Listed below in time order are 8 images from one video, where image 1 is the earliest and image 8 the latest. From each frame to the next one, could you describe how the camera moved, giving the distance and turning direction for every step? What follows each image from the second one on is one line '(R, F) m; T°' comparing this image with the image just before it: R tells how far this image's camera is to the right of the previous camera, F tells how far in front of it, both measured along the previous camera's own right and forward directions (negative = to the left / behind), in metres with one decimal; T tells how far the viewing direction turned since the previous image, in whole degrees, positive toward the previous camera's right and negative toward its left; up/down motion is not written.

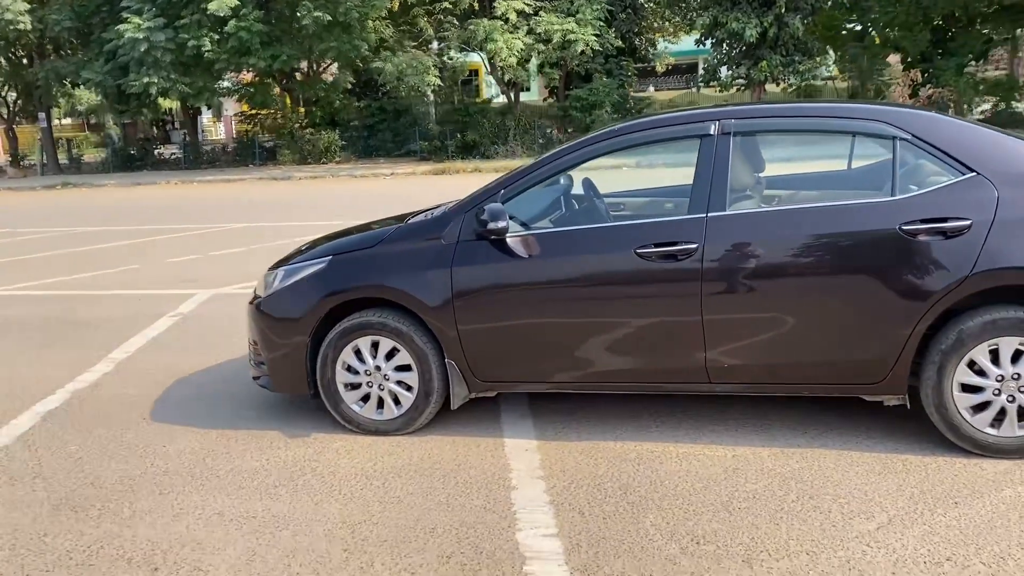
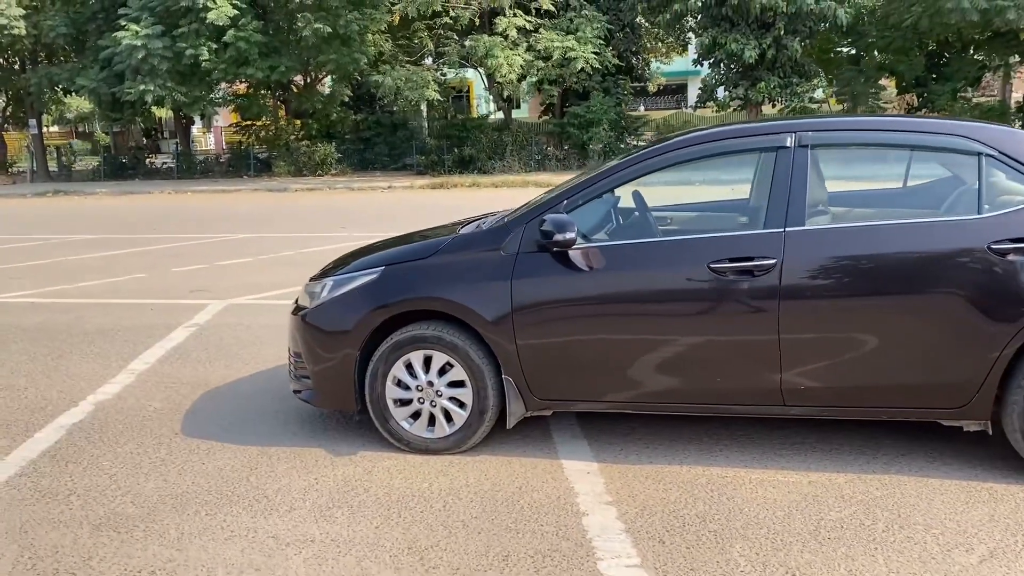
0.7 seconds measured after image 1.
(-0.4, +0.2) m; +1°
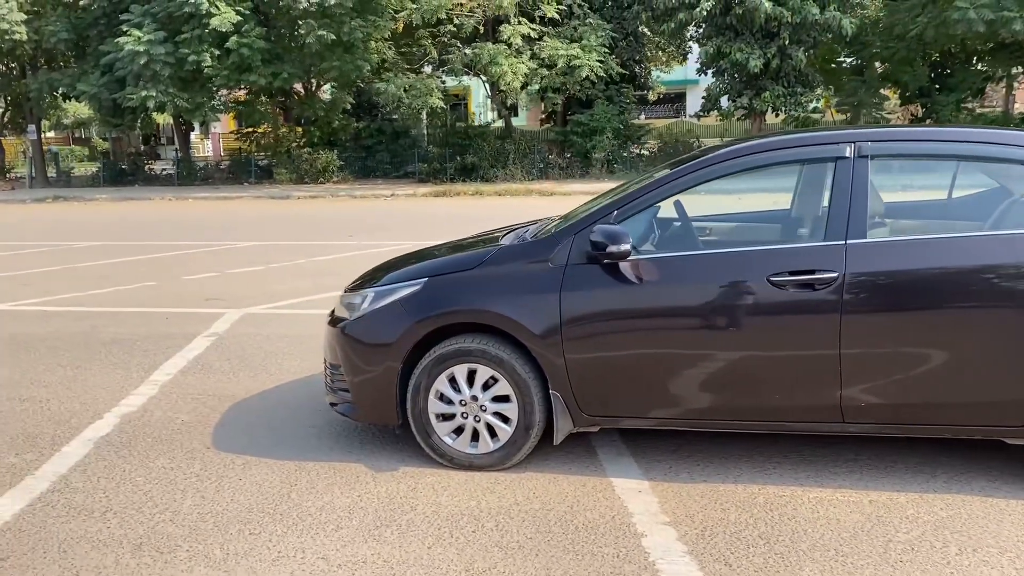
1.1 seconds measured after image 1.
(-0.2, +0.1) m; 0°
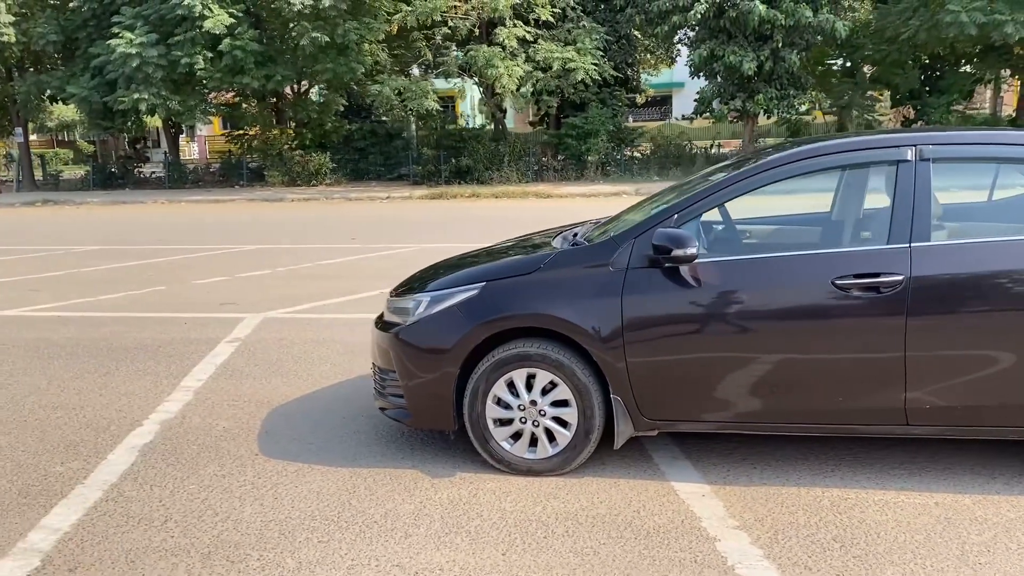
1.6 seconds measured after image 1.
(-0.3, 0.0) m; +1°
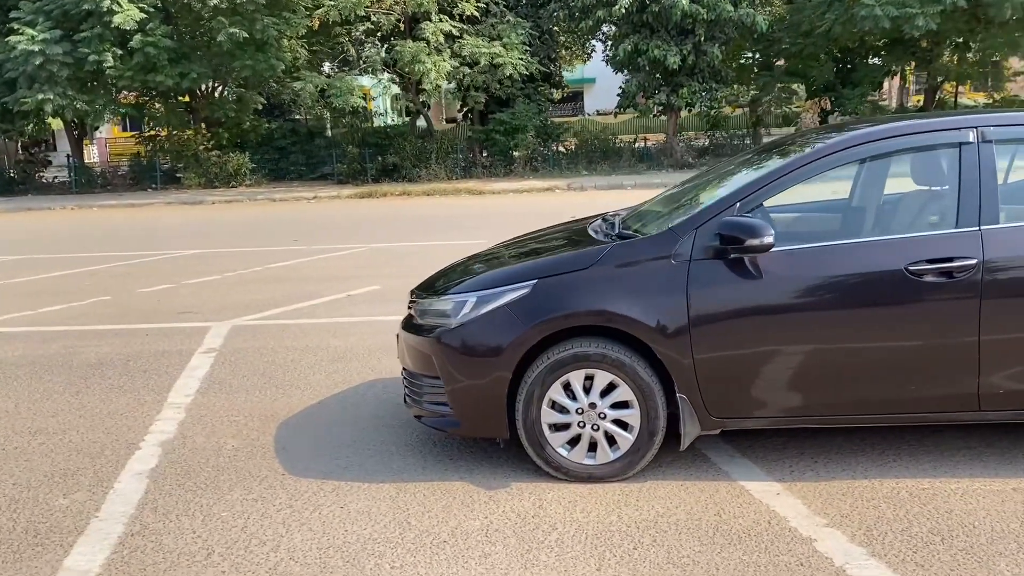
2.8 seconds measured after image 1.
(-0.6, +0.3) m; +6°
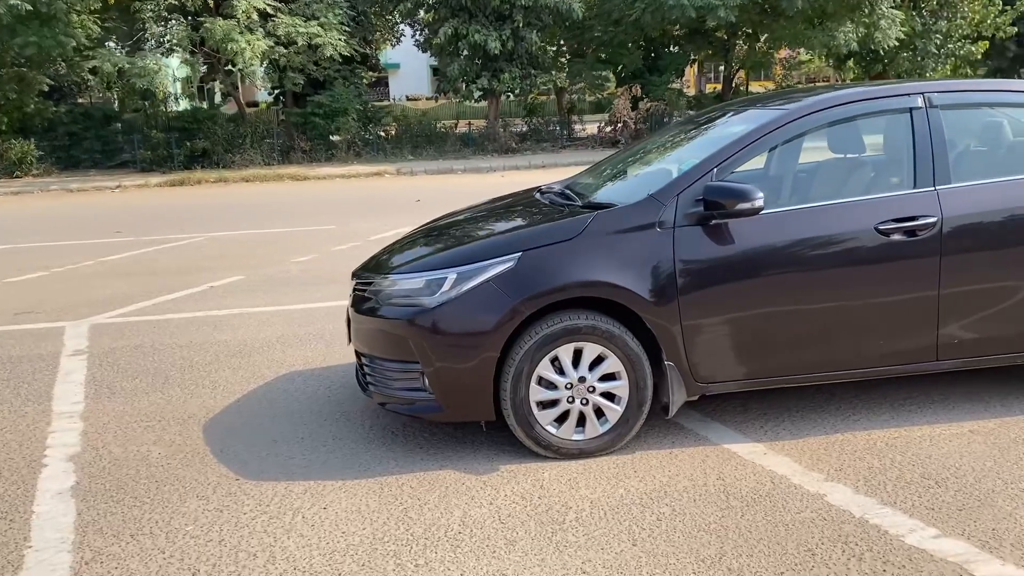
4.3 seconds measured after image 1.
(-0.7, +0.3) m; +13°
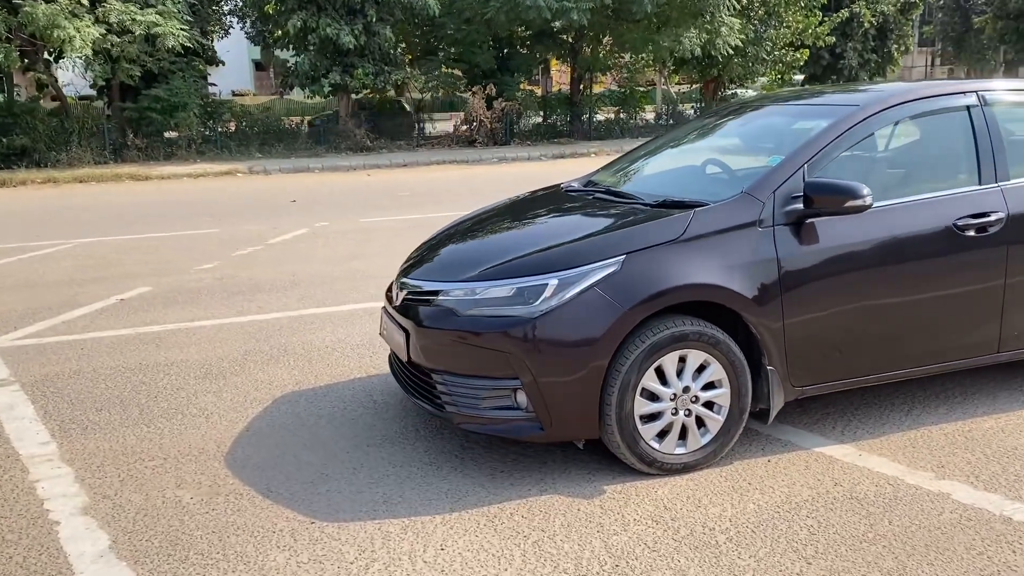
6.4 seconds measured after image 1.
(-1.1, +0.4) m; +11°
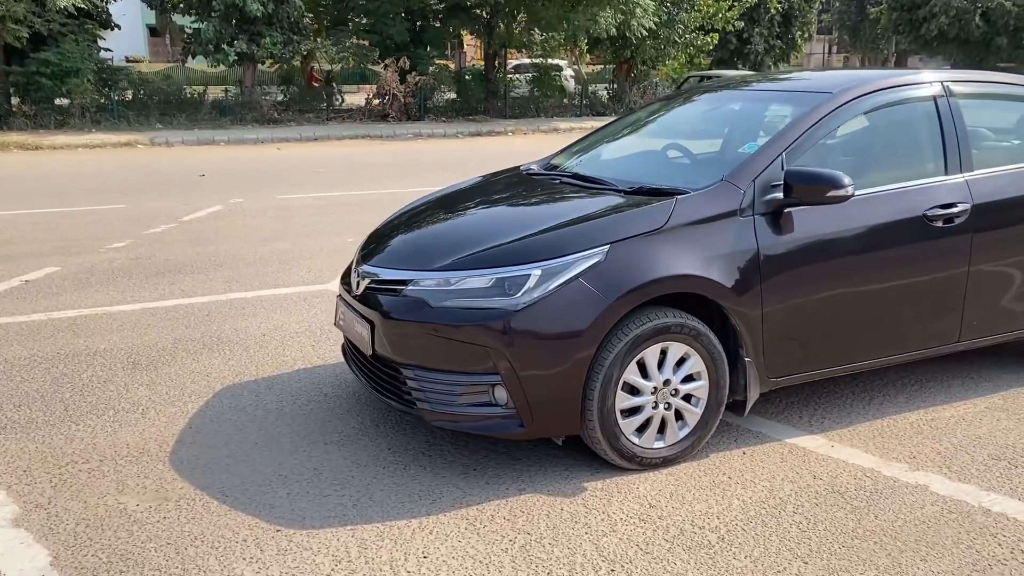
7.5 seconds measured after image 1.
(-0.3, +0.2) m; +6°
